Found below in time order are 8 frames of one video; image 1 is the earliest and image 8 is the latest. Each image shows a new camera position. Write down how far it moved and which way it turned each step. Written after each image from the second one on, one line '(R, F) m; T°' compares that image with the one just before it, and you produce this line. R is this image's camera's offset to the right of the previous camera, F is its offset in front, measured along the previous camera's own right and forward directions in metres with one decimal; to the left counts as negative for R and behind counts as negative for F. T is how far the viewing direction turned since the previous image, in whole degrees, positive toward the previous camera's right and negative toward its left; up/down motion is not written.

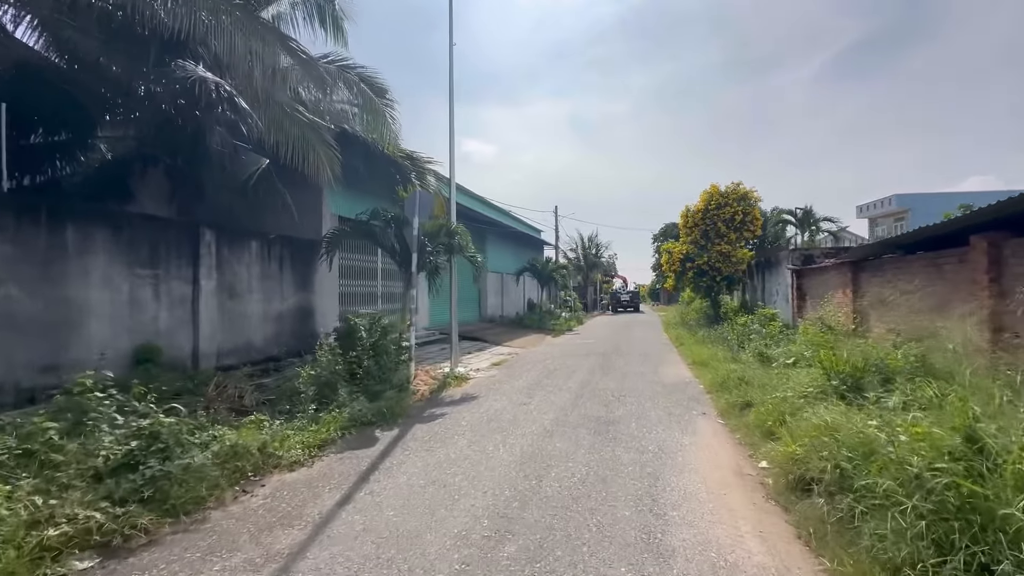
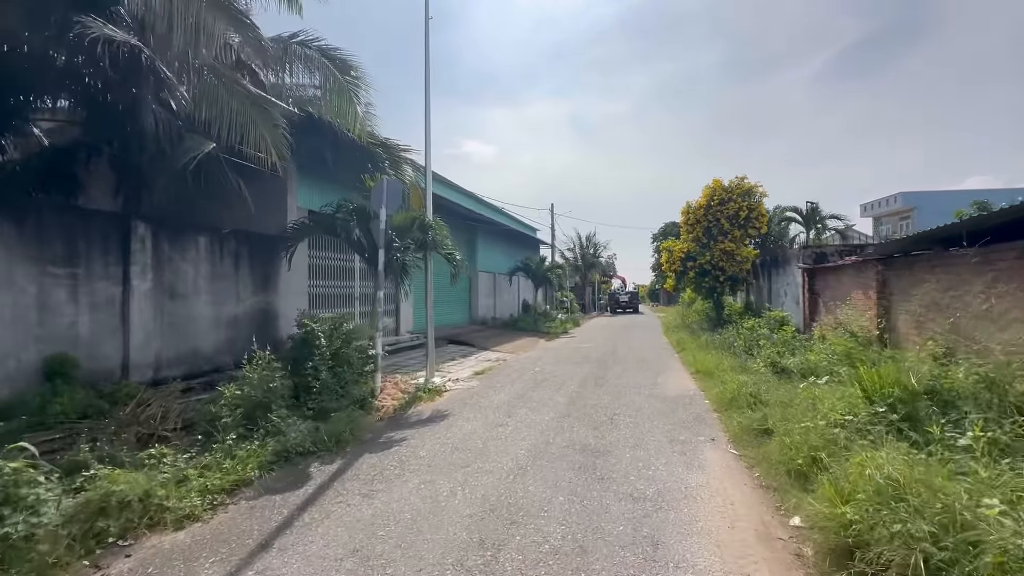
(+0.3, +1.1) m; 0°
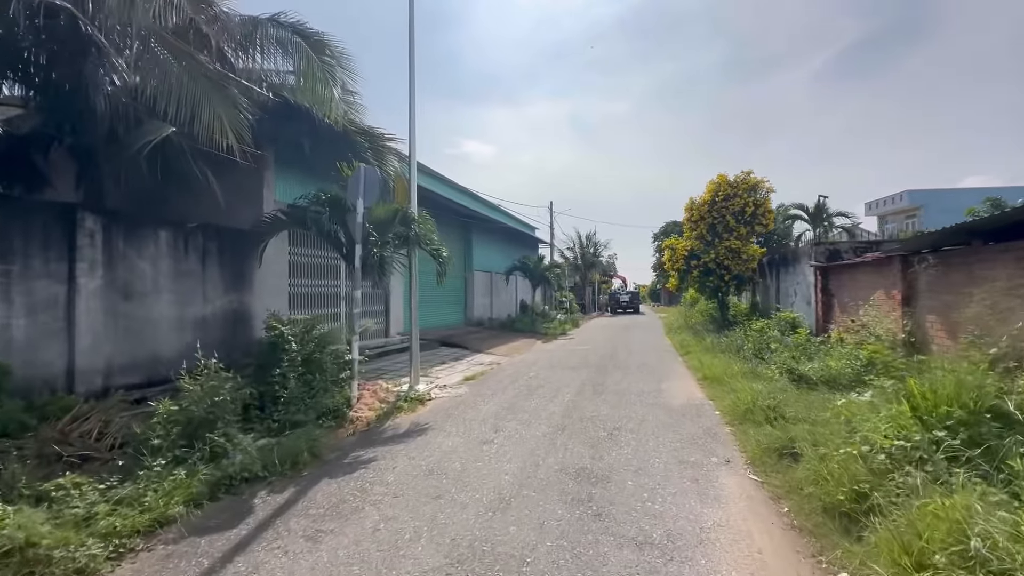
(+0.2, +0.7) m; 0°
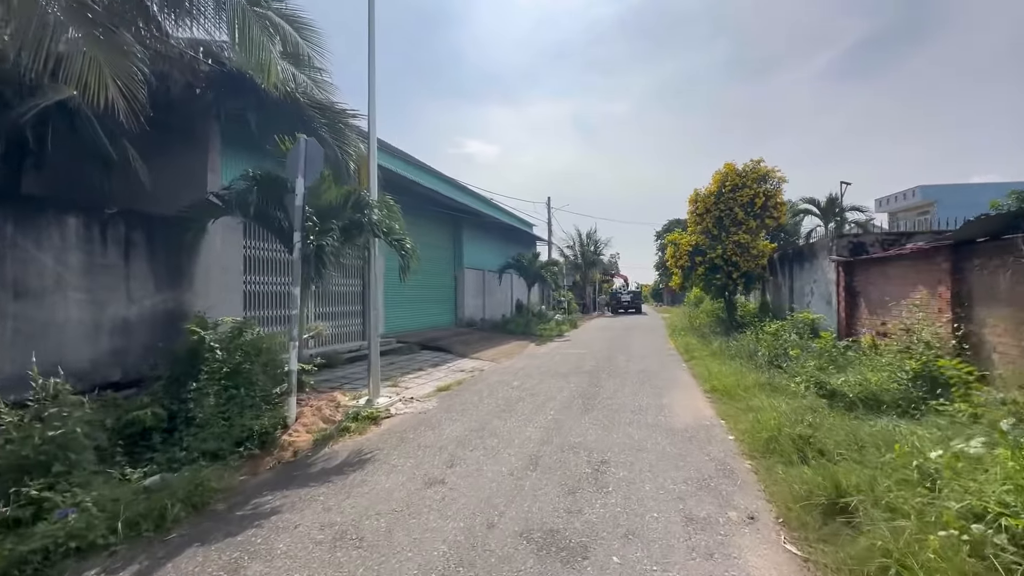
(+0.4, +1.2) m; 0°
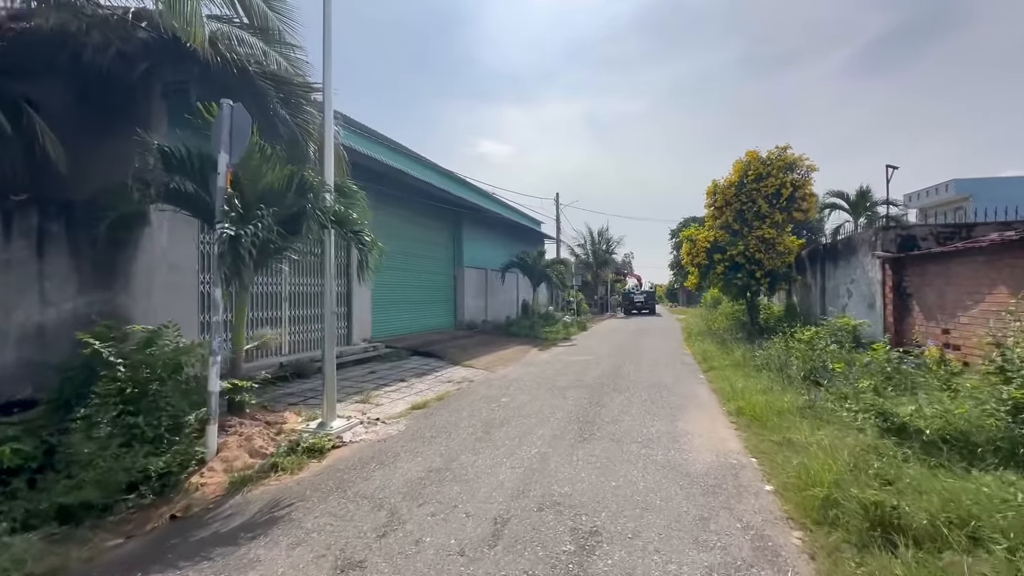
(+0.4, +1.3) m; -2°
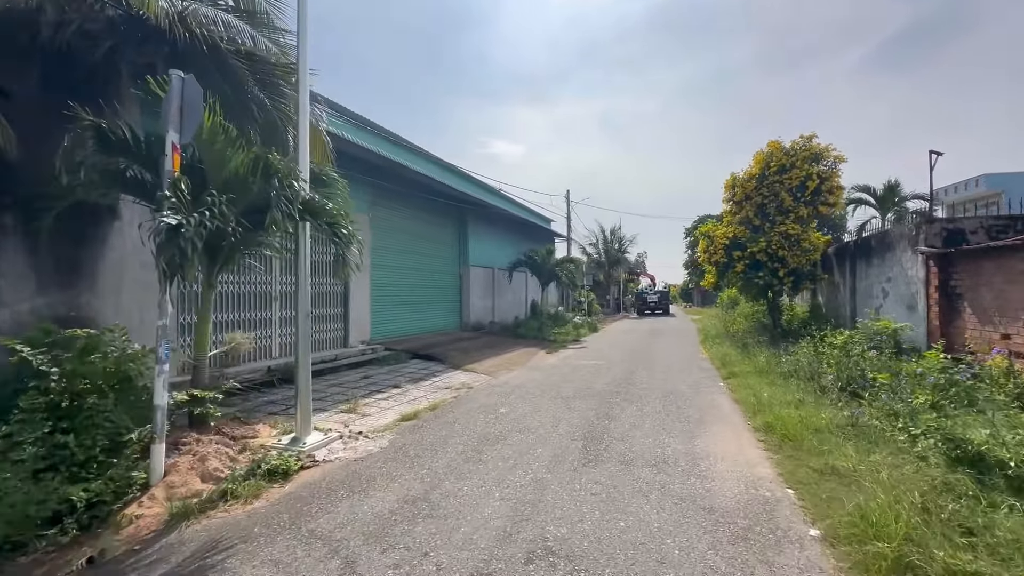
(+0.2, +0.7) m; -2°
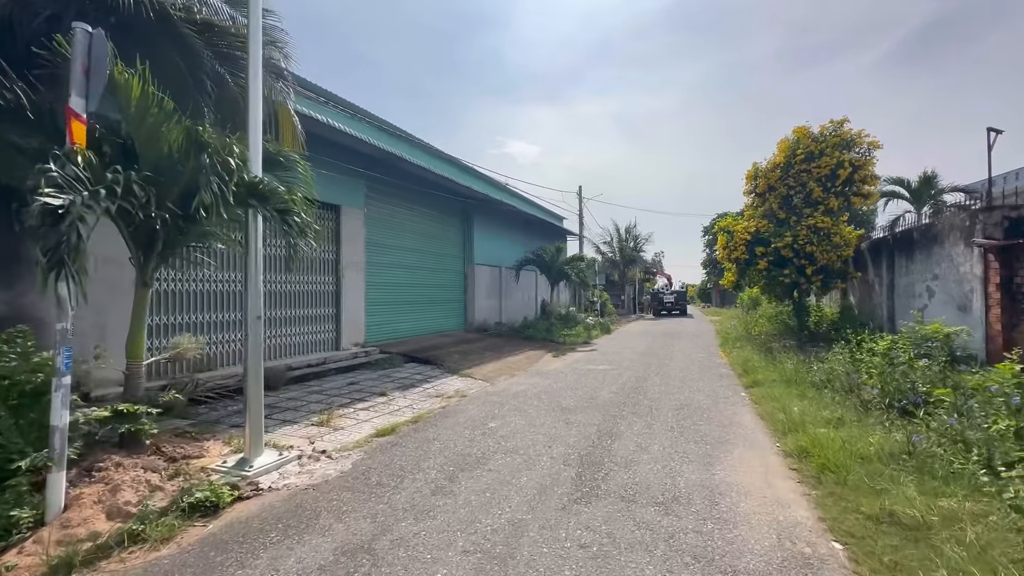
(+0.3, +0.8) m; -2°
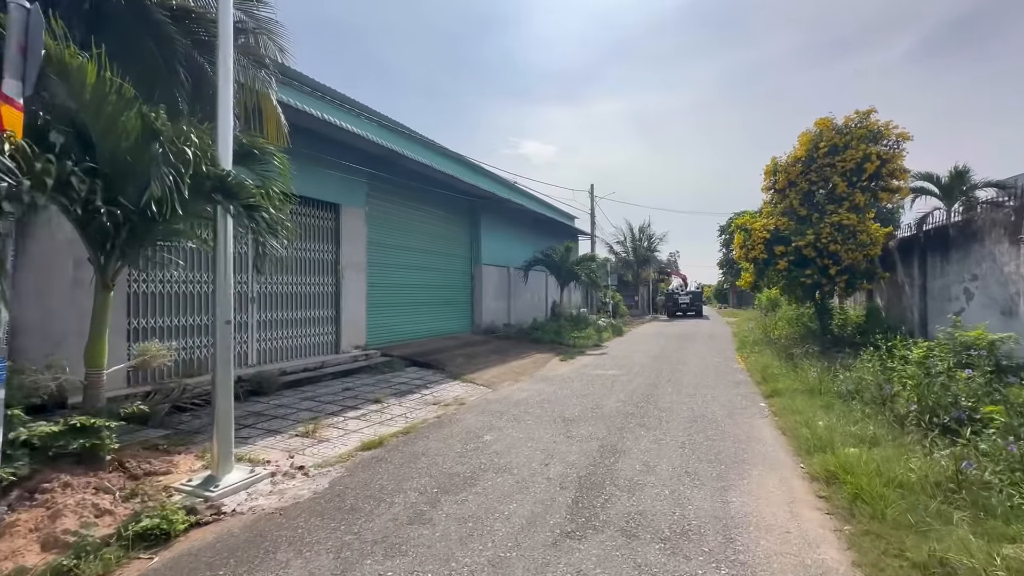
(+0.2, +0.5) m; -2°
